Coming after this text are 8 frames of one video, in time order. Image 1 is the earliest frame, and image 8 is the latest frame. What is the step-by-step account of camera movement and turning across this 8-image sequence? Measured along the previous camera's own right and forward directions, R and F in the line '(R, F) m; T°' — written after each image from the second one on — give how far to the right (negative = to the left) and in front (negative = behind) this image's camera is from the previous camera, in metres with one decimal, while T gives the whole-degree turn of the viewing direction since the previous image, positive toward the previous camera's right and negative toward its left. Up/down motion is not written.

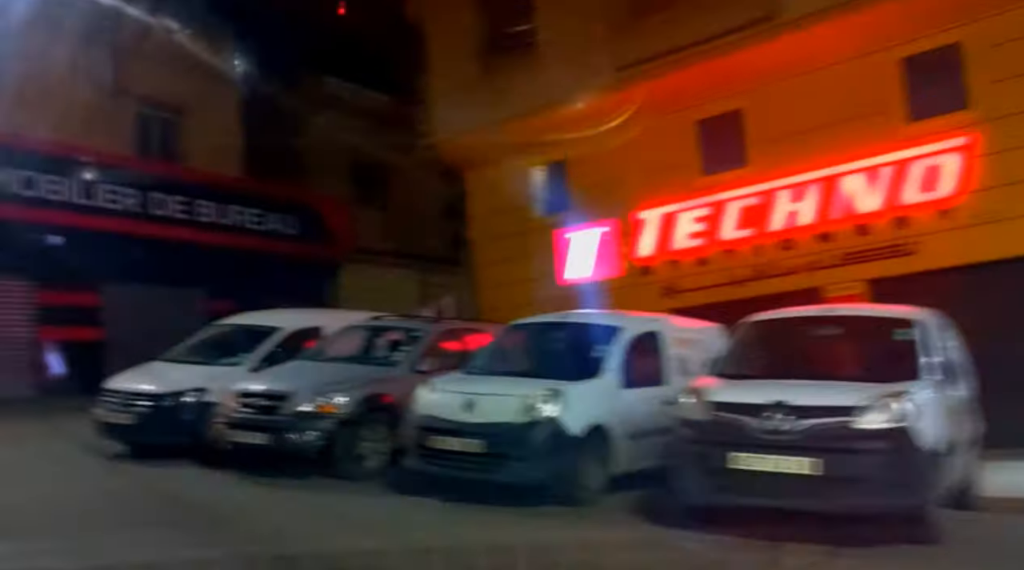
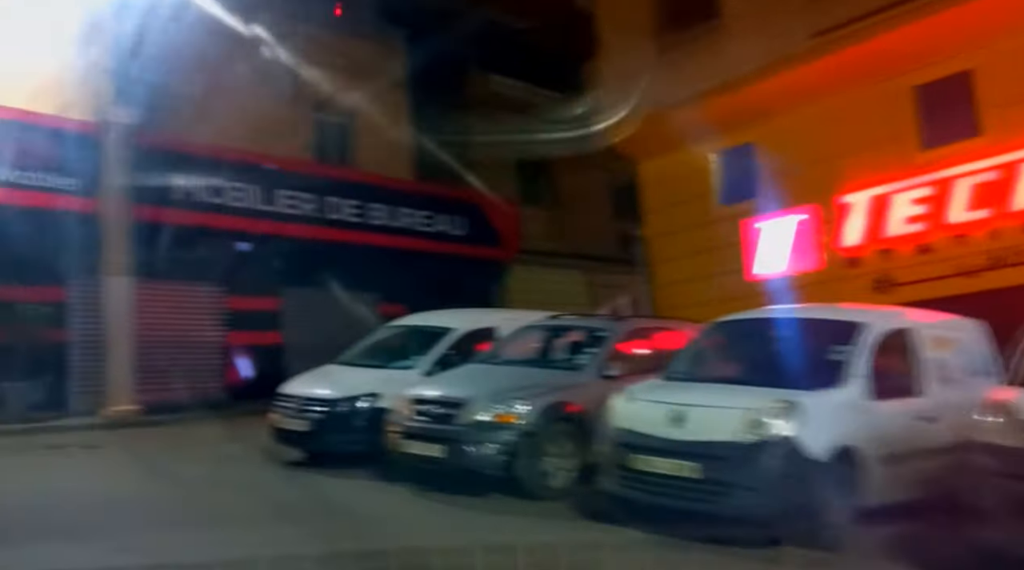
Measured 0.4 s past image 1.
(-0.3, +1.0) m; -11°
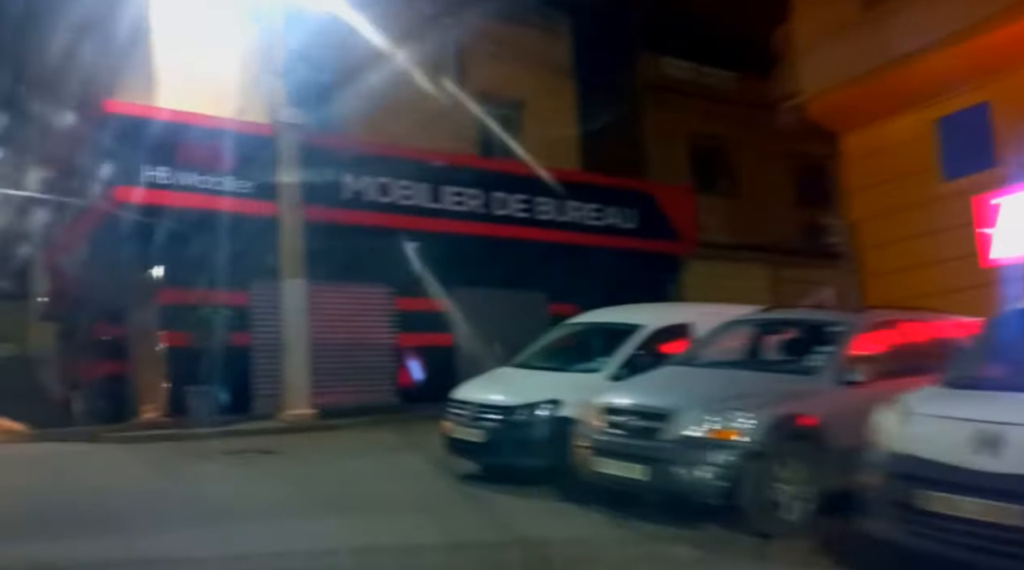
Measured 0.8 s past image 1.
(-0.3, +1.2) m; -11°
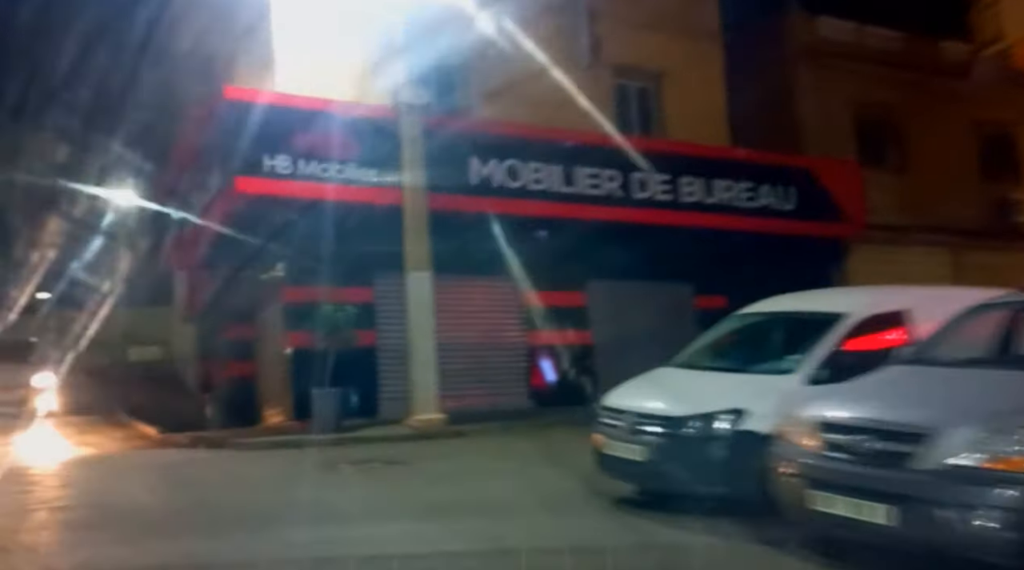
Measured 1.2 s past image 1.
(-0.3, +1.6) m; -8°
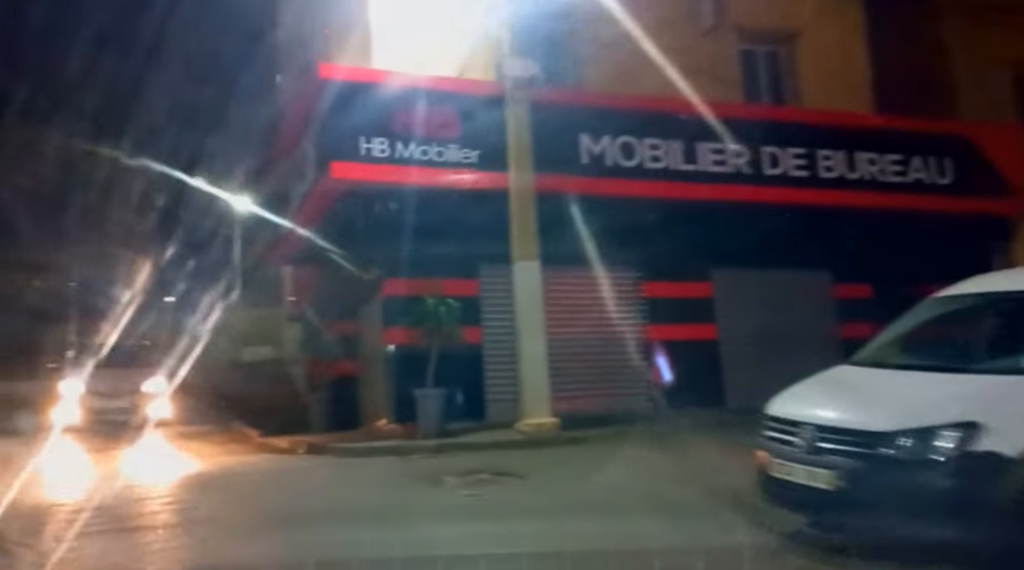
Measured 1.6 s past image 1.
(-0.2, +1.4) m; -7°
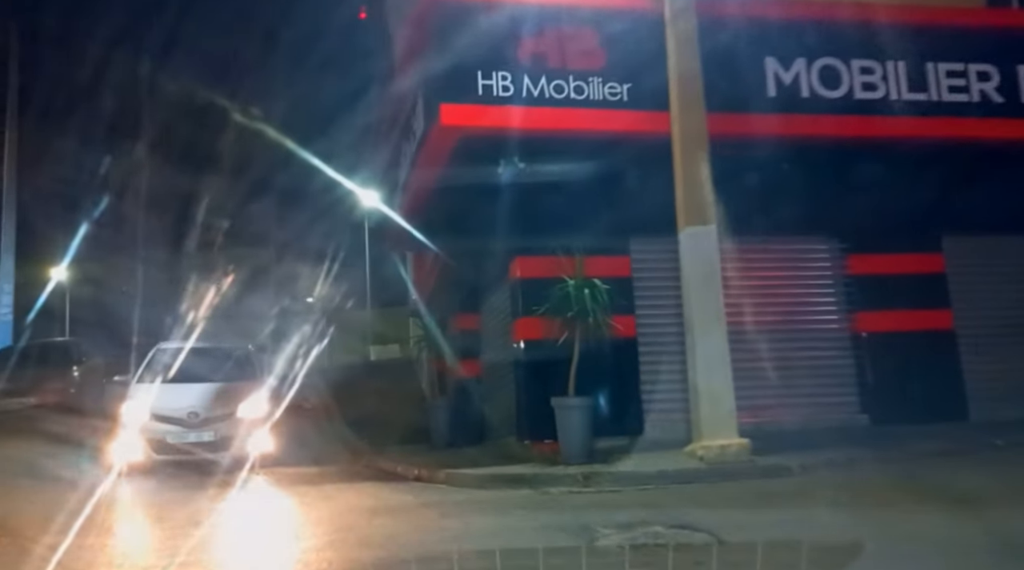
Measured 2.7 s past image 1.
(-0.4, +3.2) m; -9°
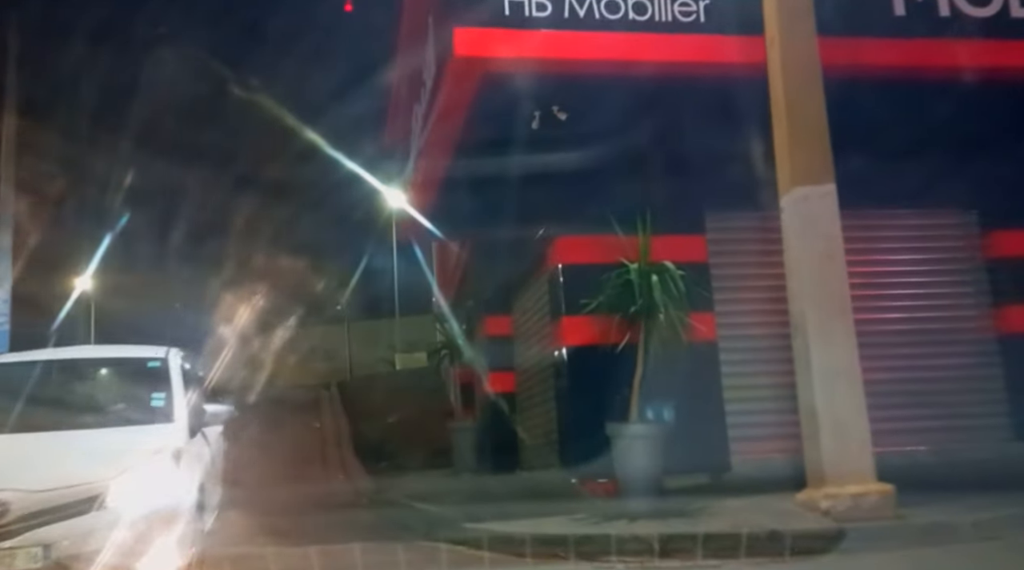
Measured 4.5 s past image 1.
(-0.1, +2.6) m; -2°
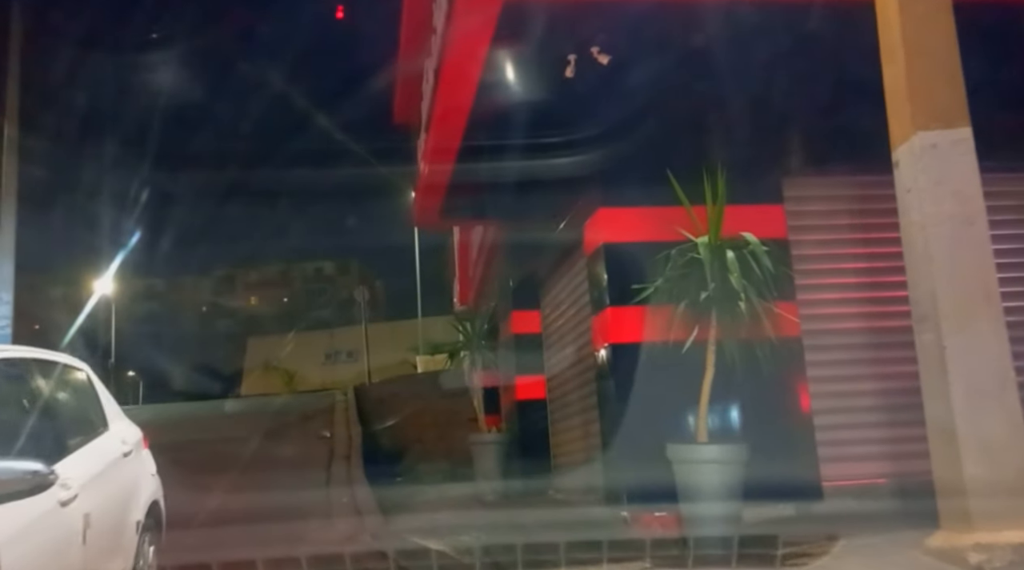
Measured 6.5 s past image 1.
(-0.1, +1.7) m; -2°
